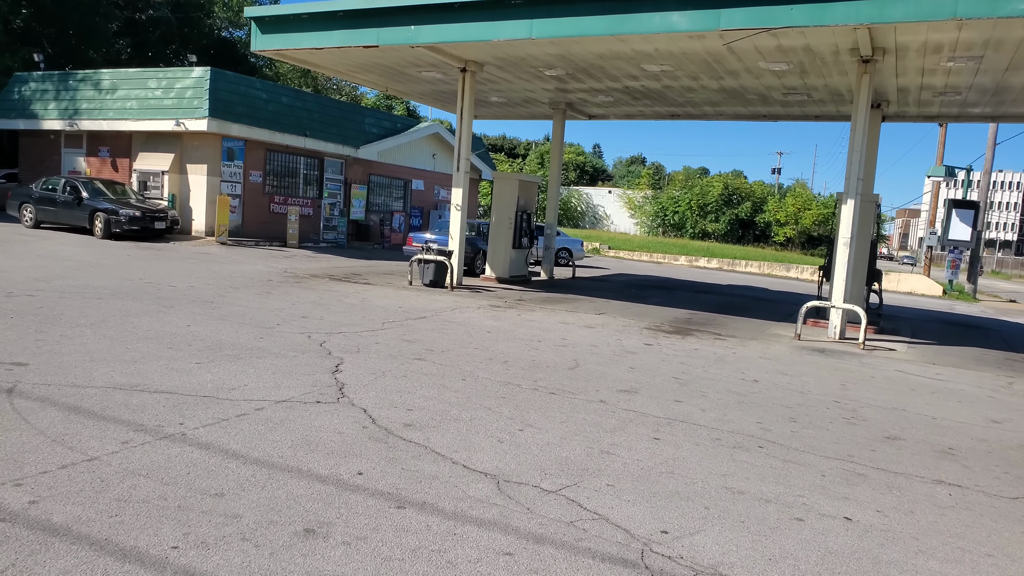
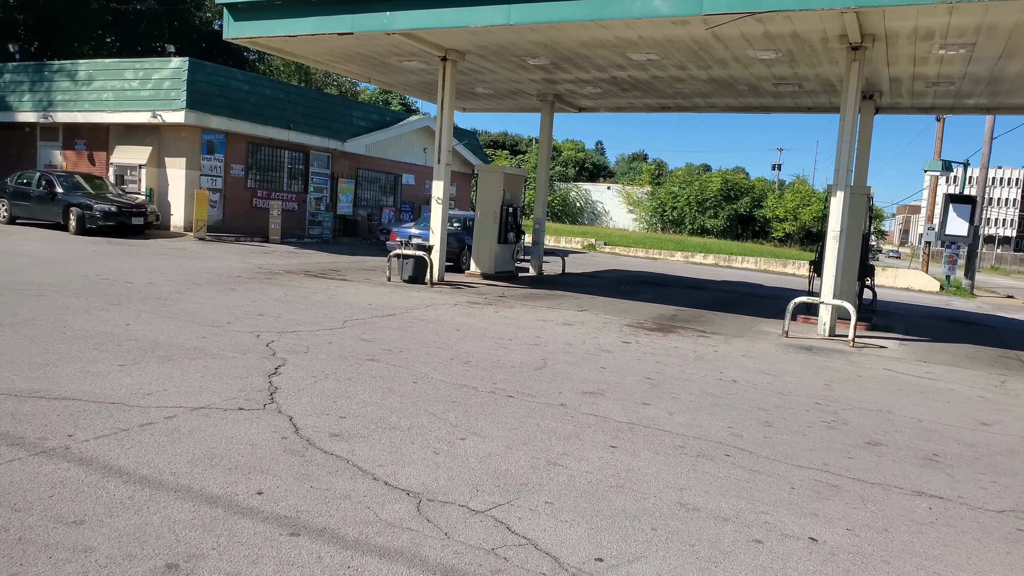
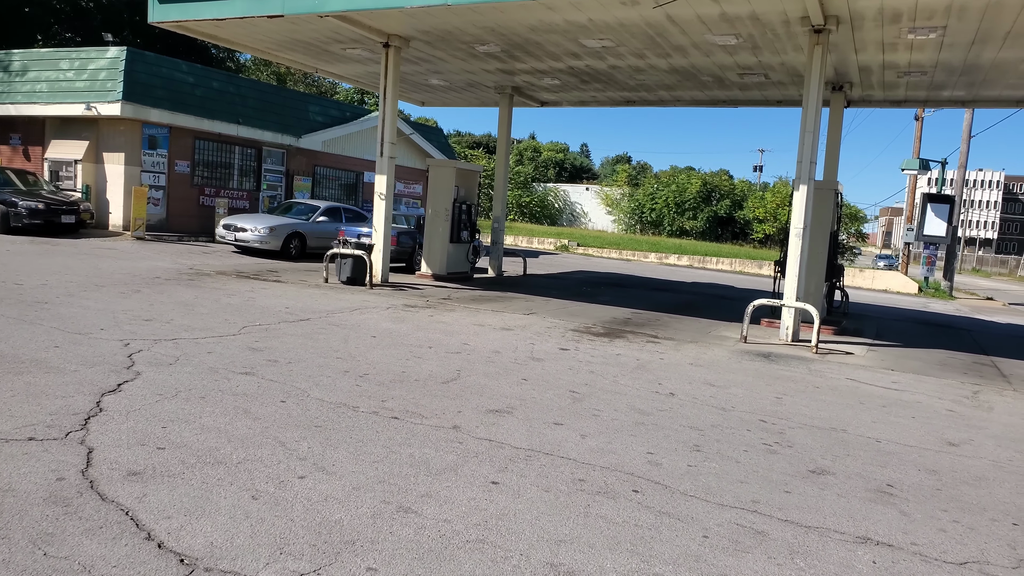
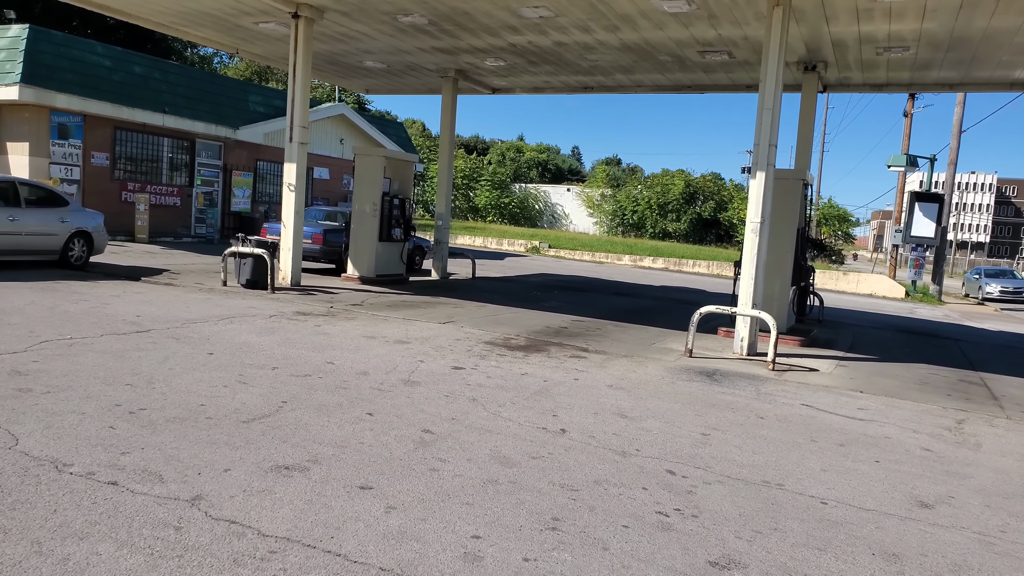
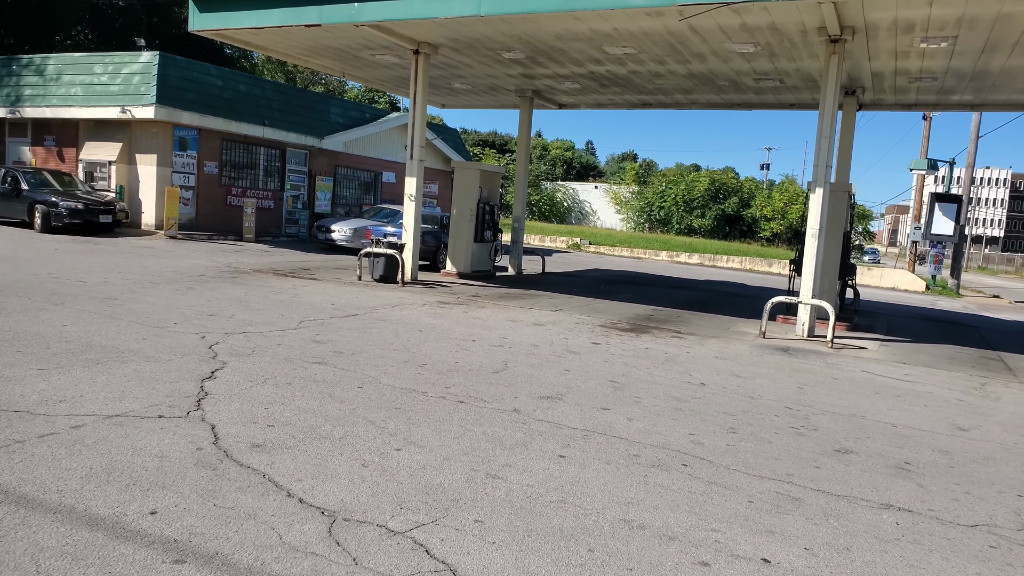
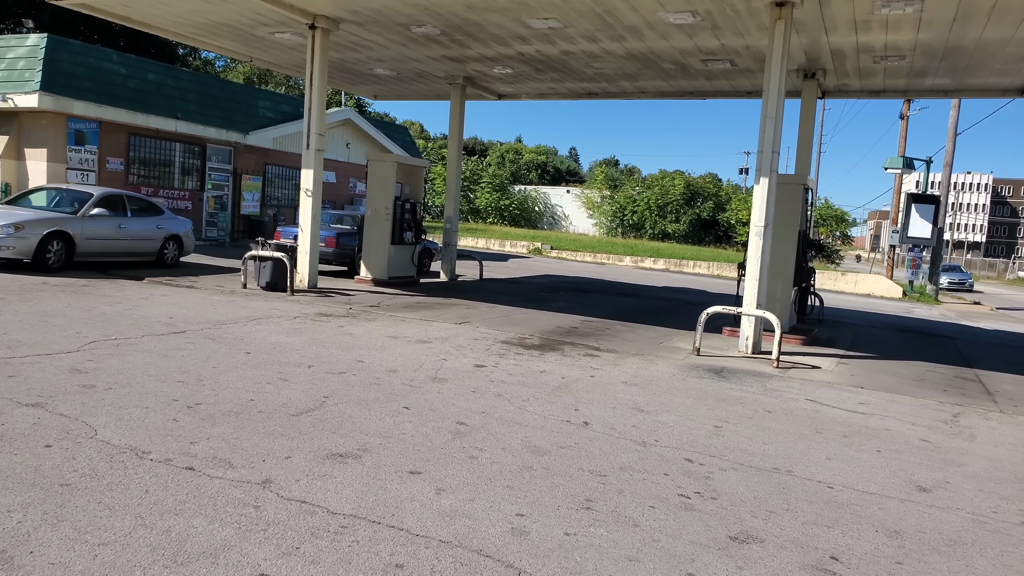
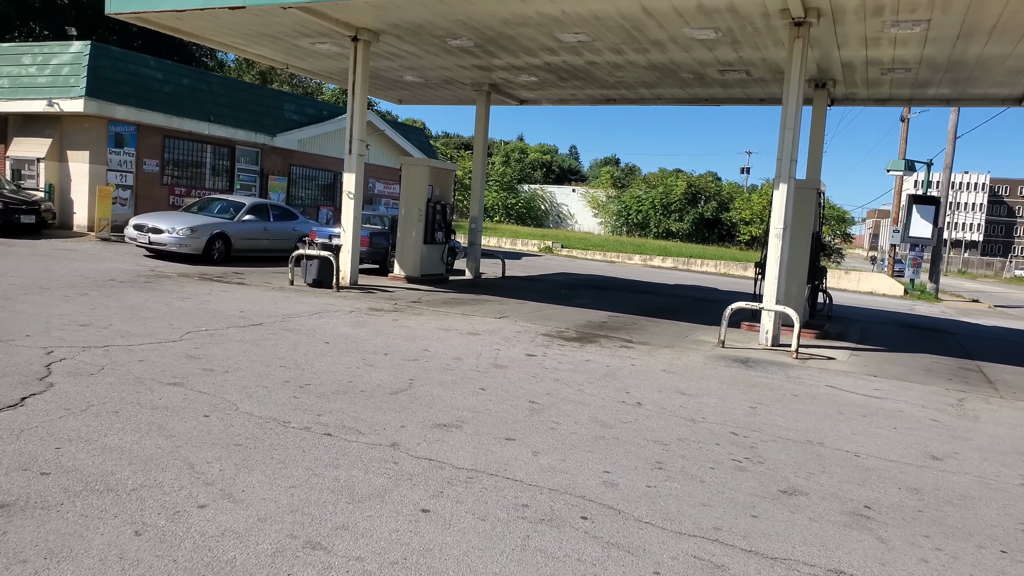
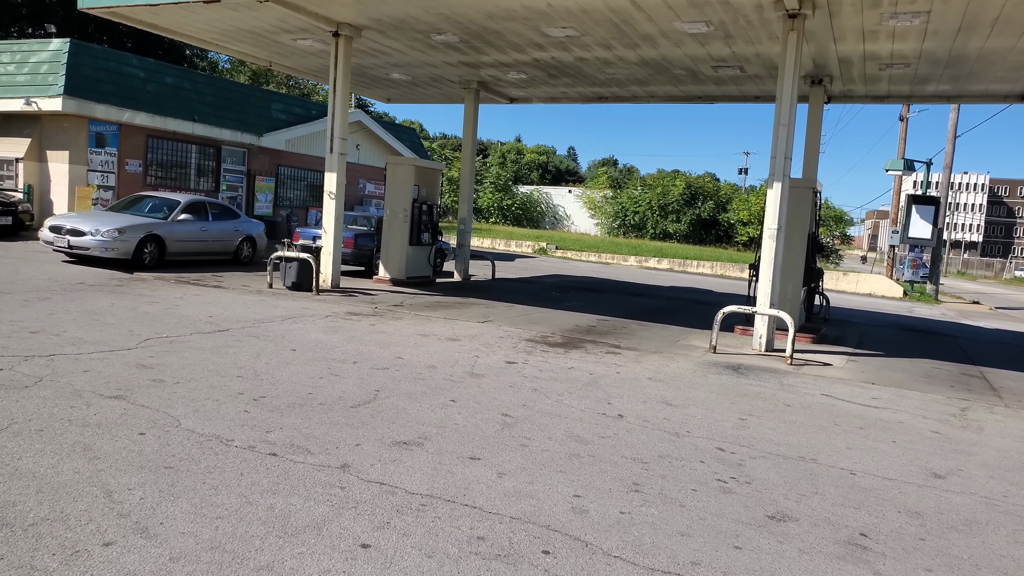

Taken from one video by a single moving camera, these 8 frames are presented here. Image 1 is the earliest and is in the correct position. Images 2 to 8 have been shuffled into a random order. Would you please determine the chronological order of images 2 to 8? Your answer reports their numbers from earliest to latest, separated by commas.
2, 5, 3, 7, 8, 6, 4
